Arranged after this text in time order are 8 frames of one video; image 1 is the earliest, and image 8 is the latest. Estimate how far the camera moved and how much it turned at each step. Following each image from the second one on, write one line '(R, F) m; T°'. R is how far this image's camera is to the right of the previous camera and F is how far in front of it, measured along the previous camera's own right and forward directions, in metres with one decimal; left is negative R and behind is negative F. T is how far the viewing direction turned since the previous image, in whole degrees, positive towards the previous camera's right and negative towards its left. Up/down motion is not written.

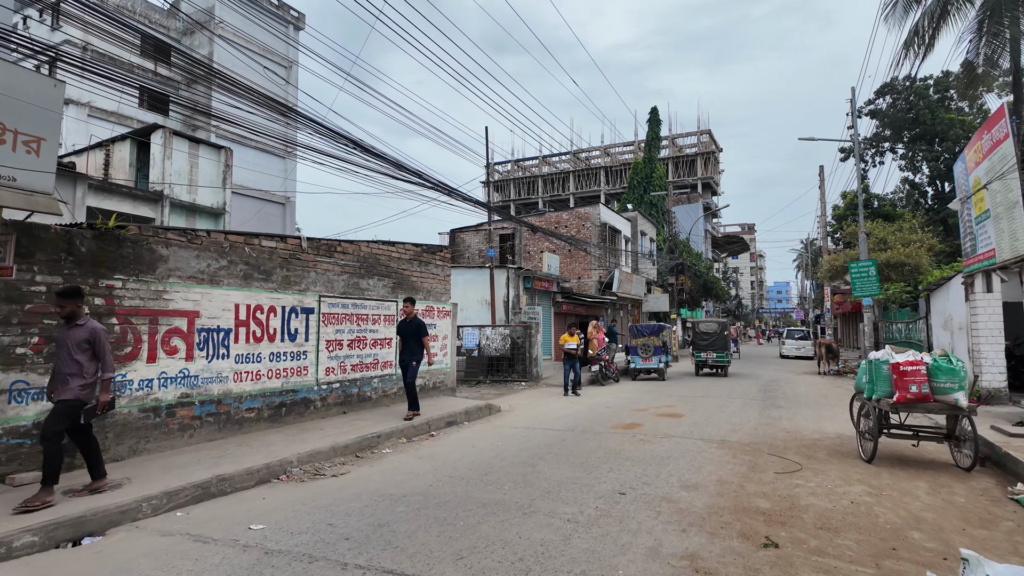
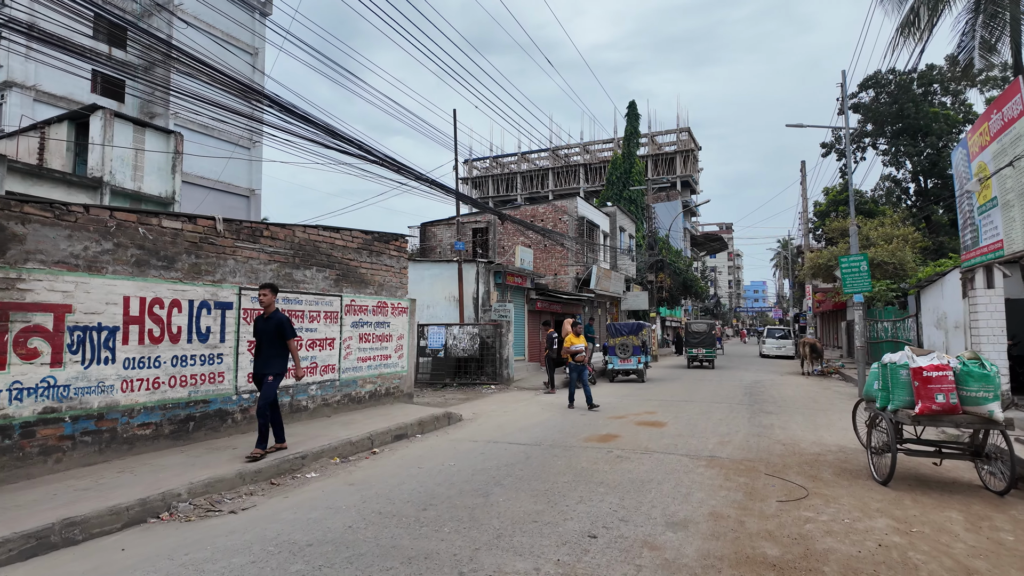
(+0.3, +1.2) m; +2°
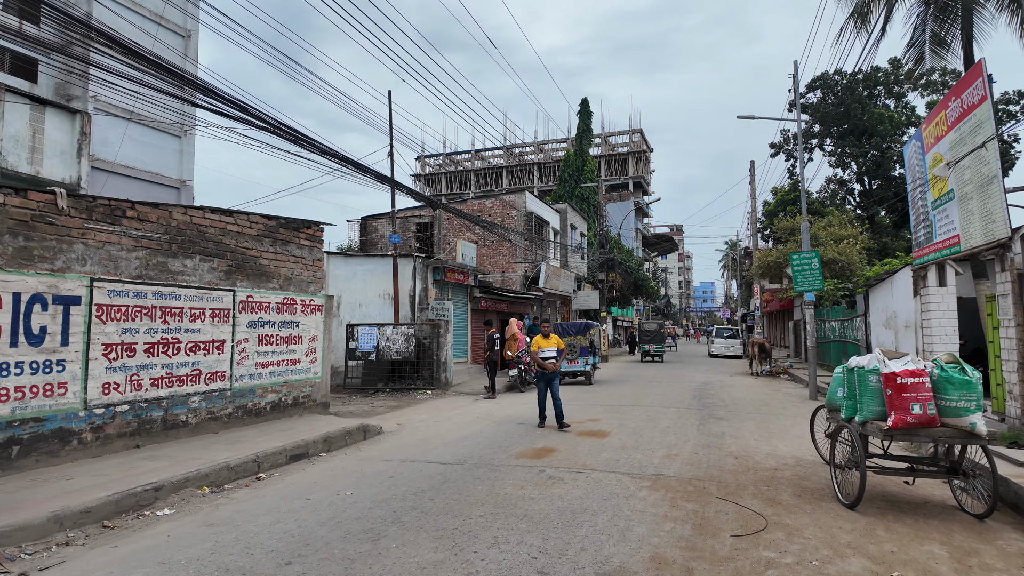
(+0.4, +1.0) m; +4°
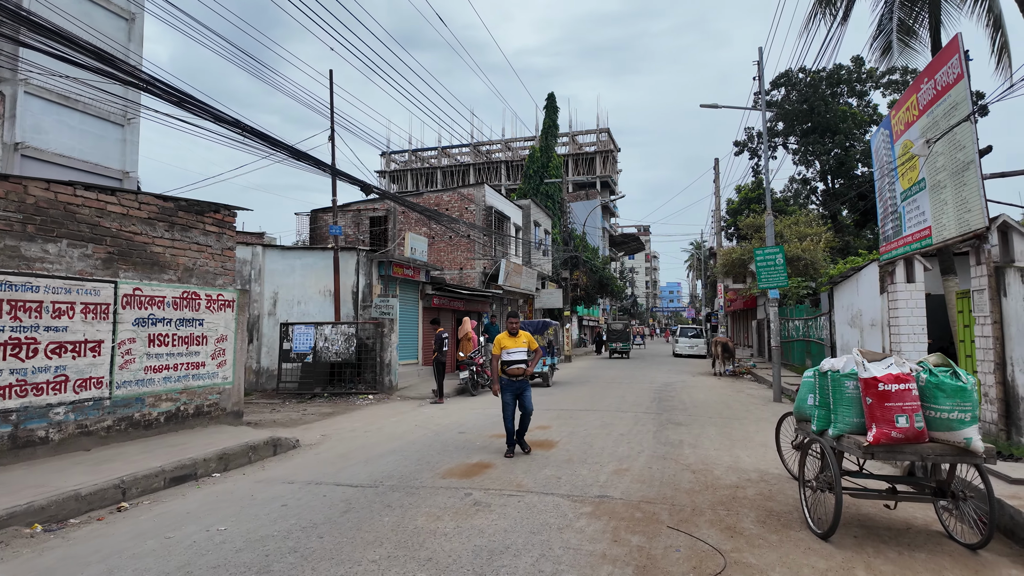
(+0.4, +0.9) m; +3°
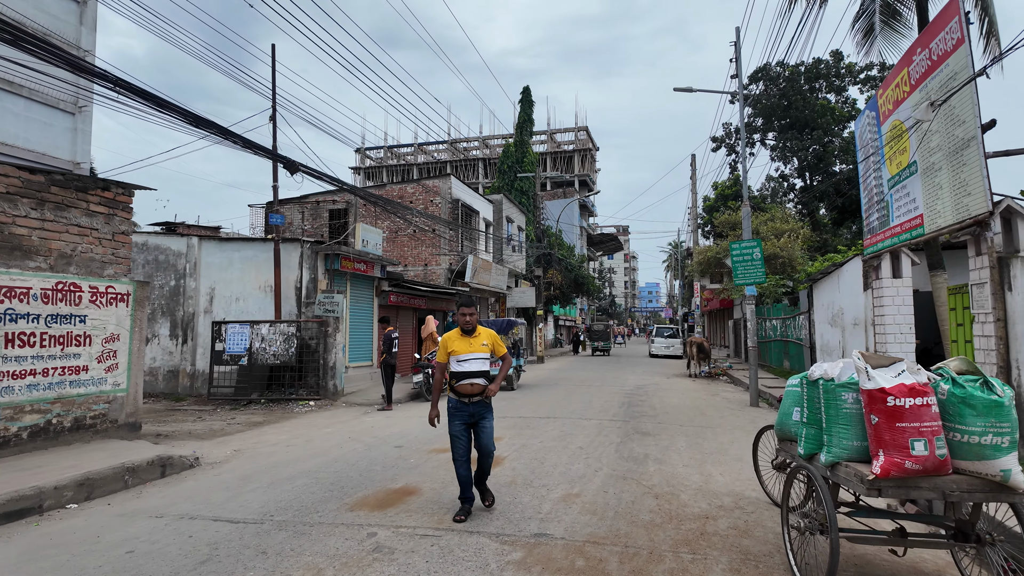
(+0.4, +1.0) m; +2°
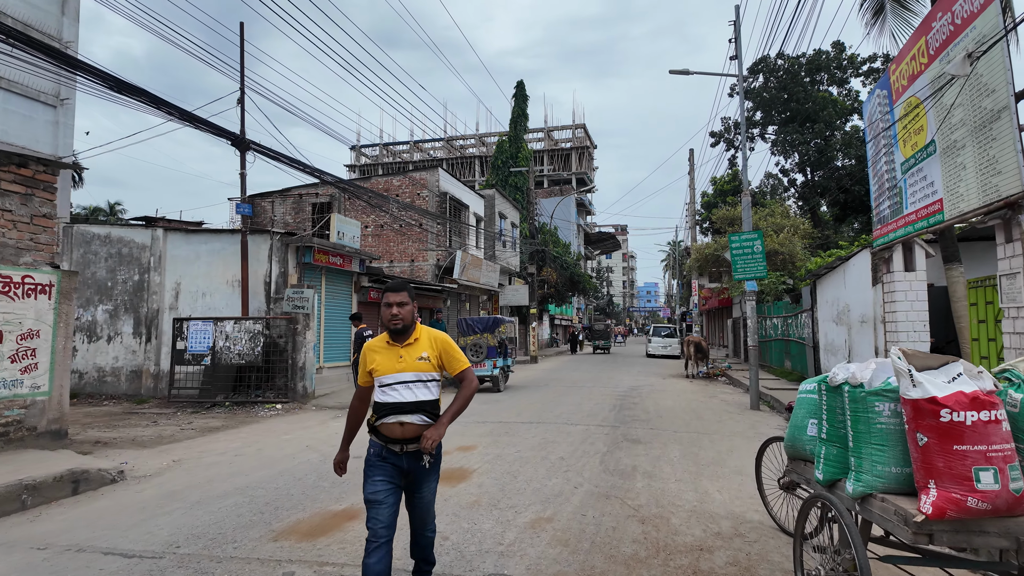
(+0.3, +0.8) m; 0°
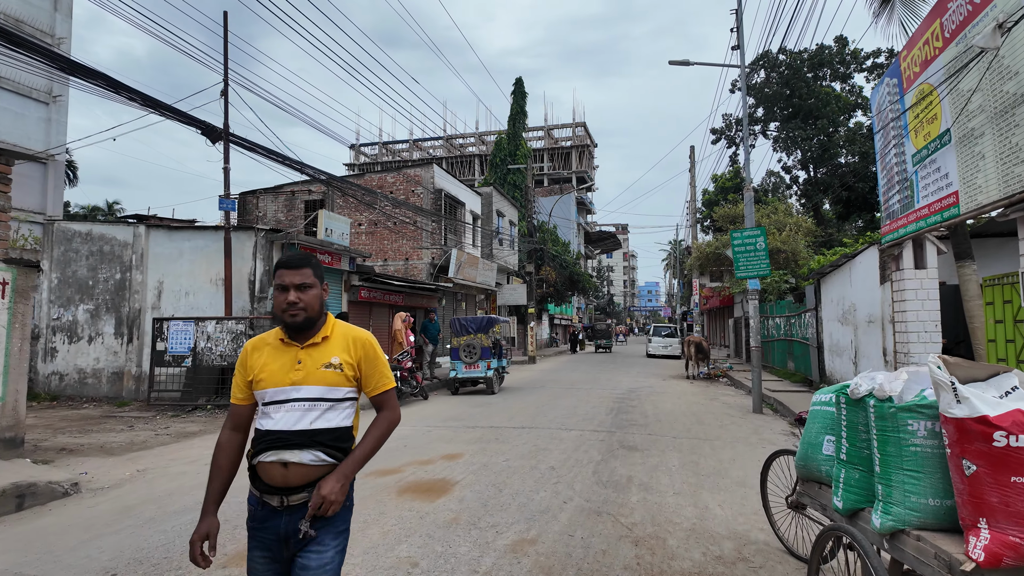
(+0.1, +0.4) m; 0°
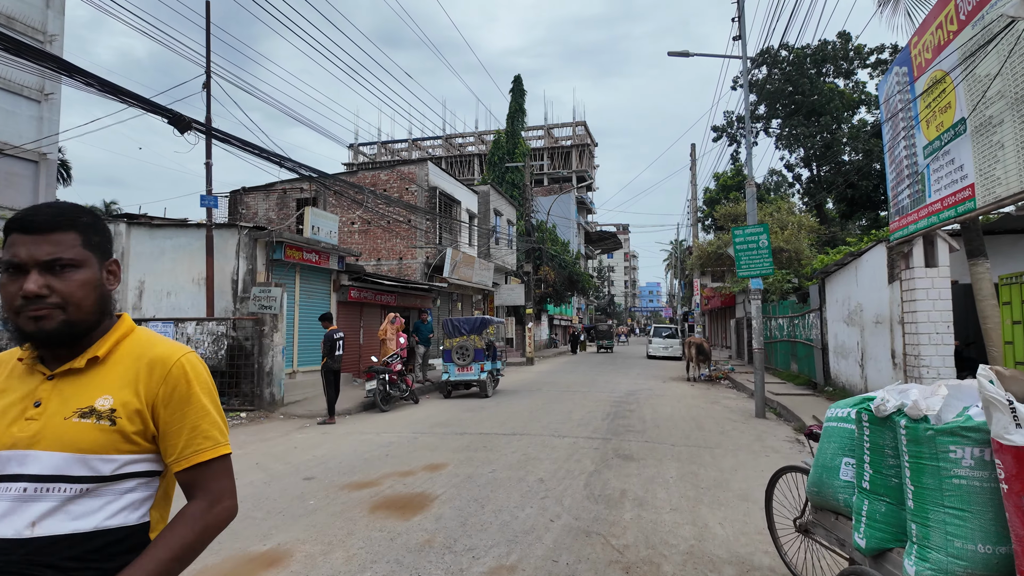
(+0.1, +0.4) m; 0°
